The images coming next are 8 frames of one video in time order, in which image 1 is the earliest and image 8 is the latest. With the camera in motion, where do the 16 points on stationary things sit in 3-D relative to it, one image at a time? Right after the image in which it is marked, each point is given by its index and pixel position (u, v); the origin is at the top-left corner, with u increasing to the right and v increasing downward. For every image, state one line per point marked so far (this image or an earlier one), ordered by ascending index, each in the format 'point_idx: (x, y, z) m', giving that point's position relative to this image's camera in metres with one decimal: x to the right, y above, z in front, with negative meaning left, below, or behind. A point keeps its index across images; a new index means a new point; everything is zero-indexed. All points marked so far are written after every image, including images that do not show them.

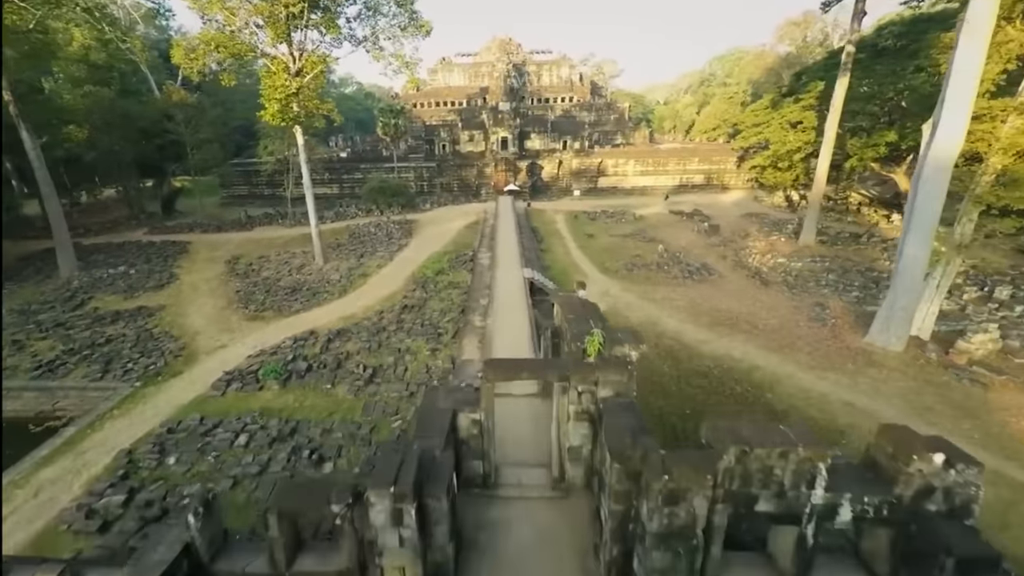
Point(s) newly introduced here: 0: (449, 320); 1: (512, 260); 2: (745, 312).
0: (-2.3, -1.1, +15.1) m
1: (0.0, +1.3, +20.1) m
2: (+8.5, -0.9, +15.4) m
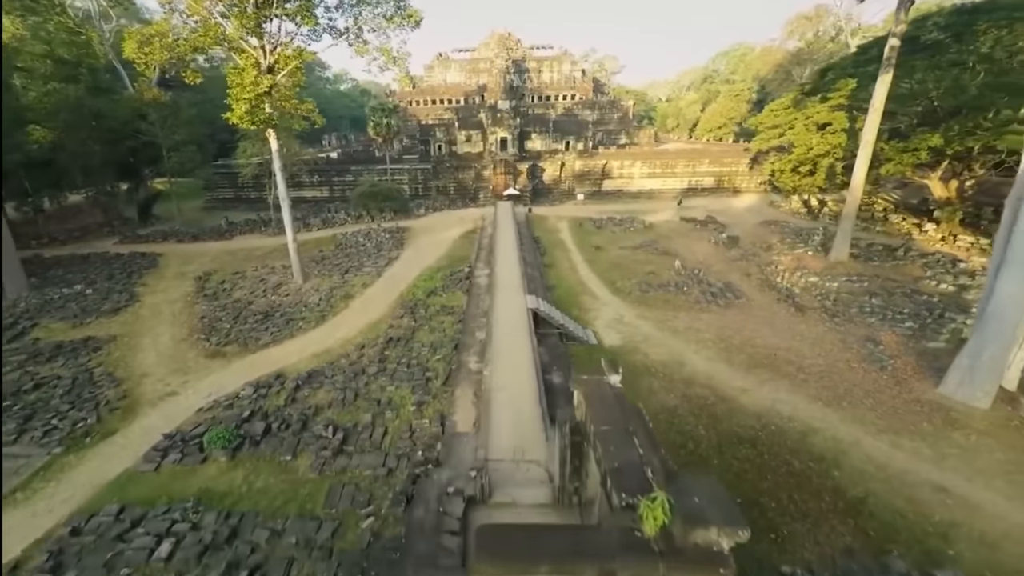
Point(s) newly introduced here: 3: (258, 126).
0: (-2.2, -2.2, +13.0) m
1: (+0.1, +0.4, +17.9) m
2: (+8.6, -1.9, +13.2) m
3: (-10.4, +6.7, +17.3) m
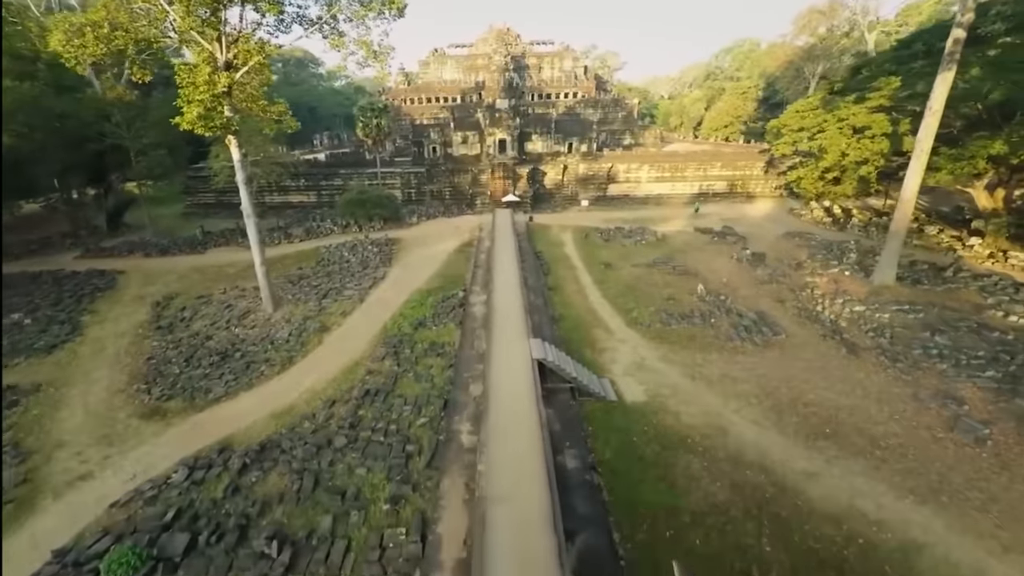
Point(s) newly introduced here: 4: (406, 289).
0: (-2.2, -3.4, +10.5) m
1: (+0.1, -0.8, +15.5) m
2: (+8.6, -3.1, +10.8) m
3: (-10.4, +5.5, +14.8) m
4: (-4.9, -0.1, +19.7) m
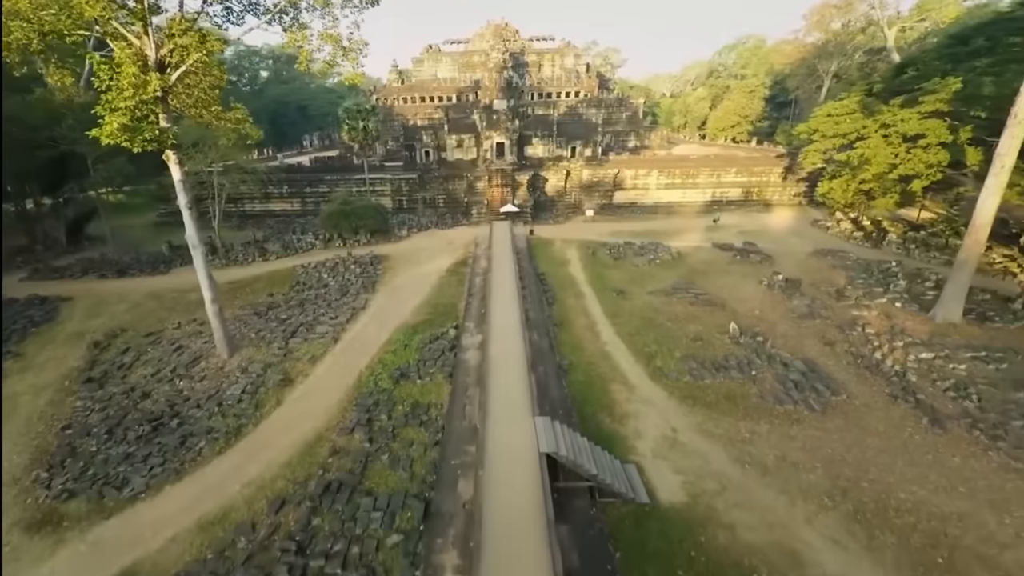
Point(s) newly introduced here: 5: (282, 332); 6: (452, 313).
0: (-2.1, -4.8, +7.9) m
1: (+0.1, -2.2, +12.8) m
2: (+8.6, -4.5, +8.2) m
3: (-10.4, +4.1, +12.1) m
4: (-4.9, -1.4, +17.0) m
5: (-8.9, -1.7, +16.3) m
6: (-2.5, -1.1, +17.7) m
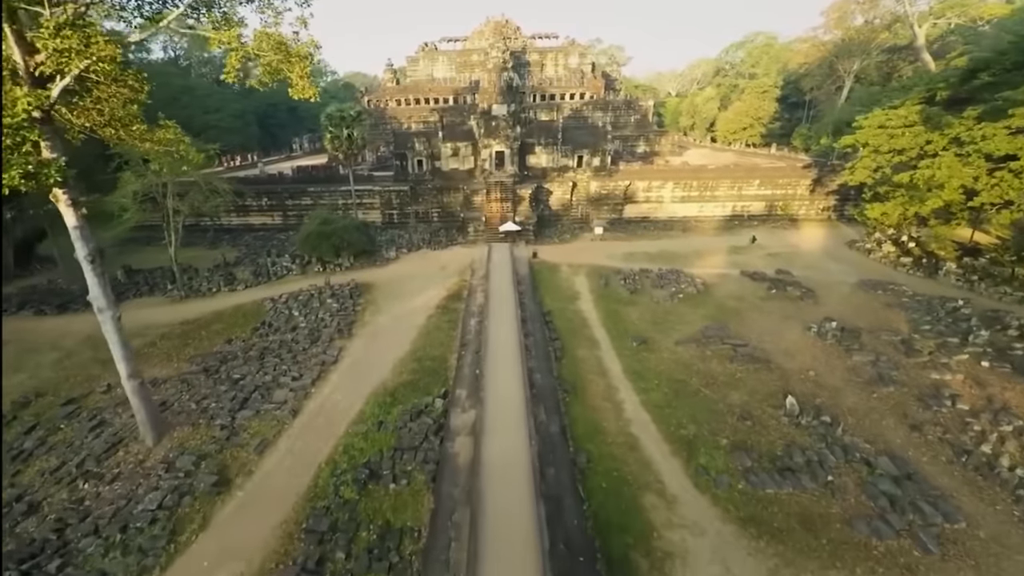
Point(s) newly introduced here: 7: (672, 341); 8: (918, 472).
0: (-2.1, -6.7, +4.9) m
1: (+0.1, -4.1, +9.8) m
2: (+8.7, -6.4, +5.2) m
3: (-10.4, +2.2, +9.0) m
4: (-4.9, -3.3, +13.9) m
5: (-8.8, -3.5, +13.2) m
6: (-2.5, -2.9, +14.6) m
7: (+6.1, -2.0, +16.1) m
8: (+9.5, -4.4, +9.9) m
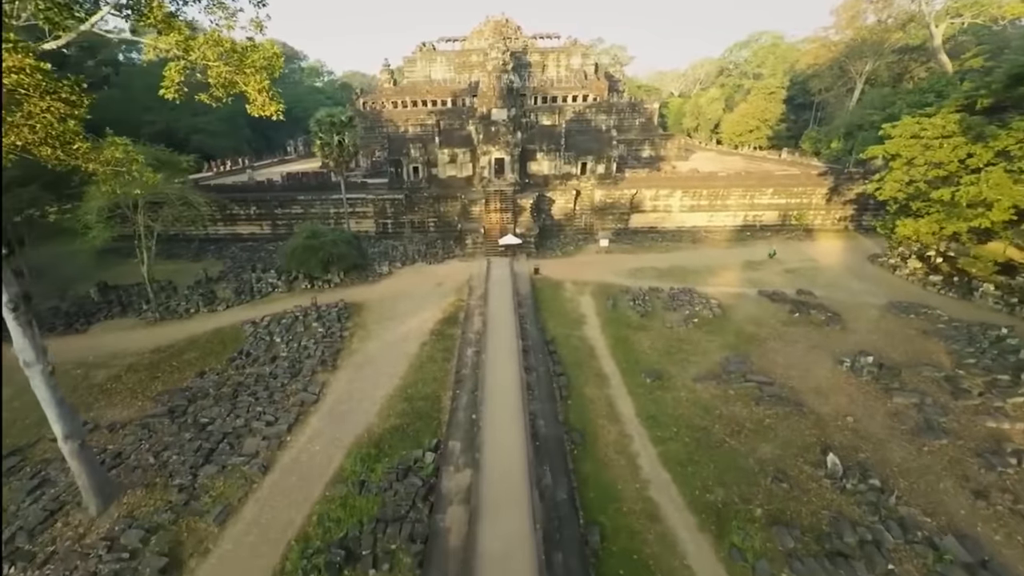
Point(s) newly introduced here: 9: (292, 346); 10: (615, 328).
0: (-2.1, -7.7, +3.3) m
1: (+0.2, -5.1, +8.2) m
2: (+8.7, -7.4, +3.7) m
3: (-10.3, +1.2, +7.5) m
4: (-4.9, -4.3, +12.4) m
5: (-8.8, -4.5, +11.7) m
6: (-2.5, -3.9, +13.1) m
7: (+6.1, -3.1, +14.6) m
8: (+9.6, -5.4, +8.4) m
9: (-8.9, -2.3, +17.0) m
10: (+4.4, -1.7, +17.9) m
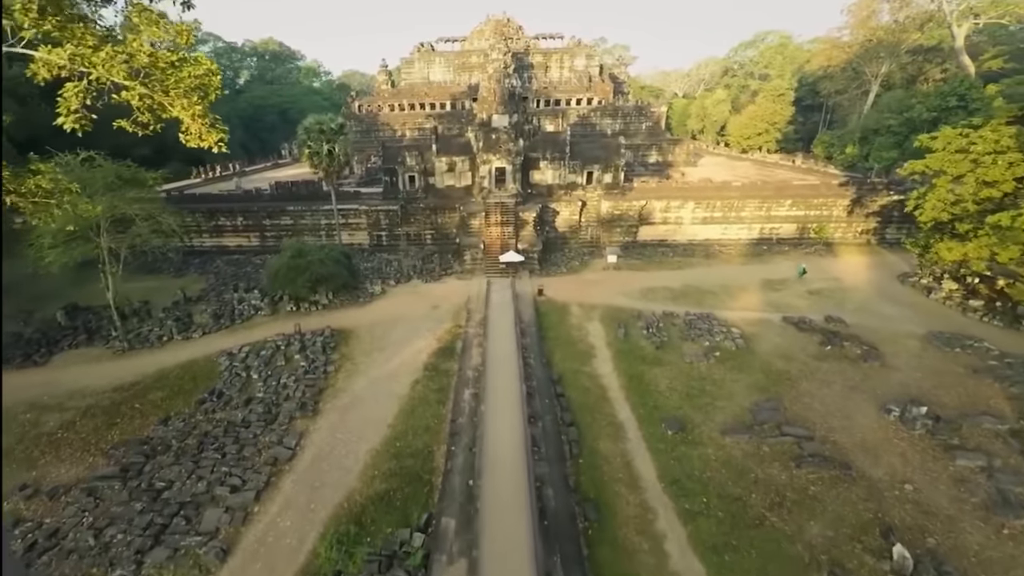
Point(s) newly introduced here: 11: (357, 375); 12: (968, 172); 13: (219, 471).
0: (-2.0, -8.9, +1.6) m
1: (+0.2, -6.3, +6.5) m
2: (+8.8, -8.6, +1.9) m
3: (-10.3, 0.0, +5.7) m
4: (-4.8, -5.5, +10.7) m
5: (-8.7, -5.7, +9.9) m
6: (-2.4, -5.1, +11.3) m
7: (+6.2, -4.2, +12.8) m
8: (+9.6, -6.6, +6.7) m
9: (-8.8, -3.5, +15.3) m
10: (+4.5, -2.8, +16.2) m
11: (-5.9, -3.3, +16.0) m
12: (+16.5, +4.2, +15.2) m
13: (-8.1, -5.0, +11.6) m
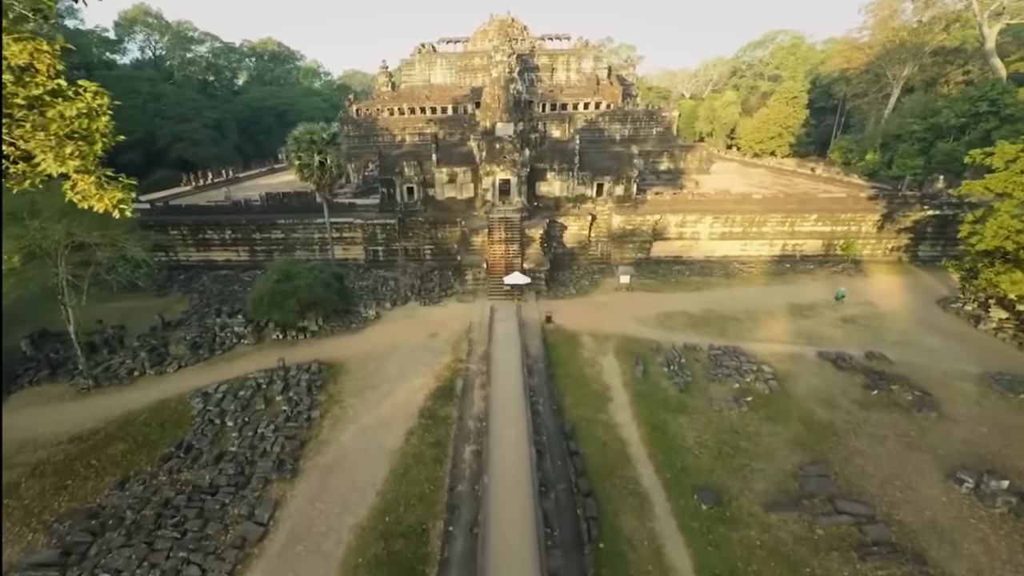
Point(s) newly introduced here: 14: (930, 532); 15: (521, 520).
0: (-1.9, -10.2, -0.2) m
1: (+0.4, -7.6, +4.7) m
2: (+8.9, -9.9, +0.1) m
3: (-10.1, -1.2, +4.0) m
4: (-4.6, -6.7, +8.9) m
5: (-8.5, -7.0, +8.2) m
6: (-2.2, -6.3, +9.6) m
7: (+6.4, -5.5, +11.0) m
8: (+9.8, -7.9, +4.8) m
9: (-8.6, -4.7, +13.6) m
10: (+4.7, -4.1, +14.4) m
11: (-5.7, -4.5, +14.3) m
12: (+16.7, +2.8, +13.3) m
13: (-7.9, -6.3, +9.9) m
14: (+9.9, -5.8, +10.1) m
15: (+0.2, -5.5, +10.0) m
